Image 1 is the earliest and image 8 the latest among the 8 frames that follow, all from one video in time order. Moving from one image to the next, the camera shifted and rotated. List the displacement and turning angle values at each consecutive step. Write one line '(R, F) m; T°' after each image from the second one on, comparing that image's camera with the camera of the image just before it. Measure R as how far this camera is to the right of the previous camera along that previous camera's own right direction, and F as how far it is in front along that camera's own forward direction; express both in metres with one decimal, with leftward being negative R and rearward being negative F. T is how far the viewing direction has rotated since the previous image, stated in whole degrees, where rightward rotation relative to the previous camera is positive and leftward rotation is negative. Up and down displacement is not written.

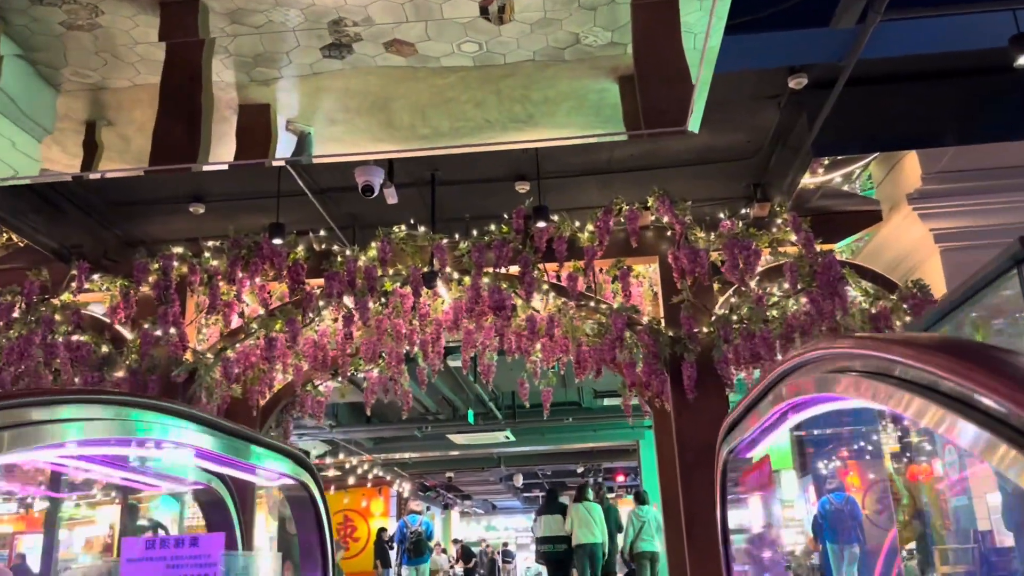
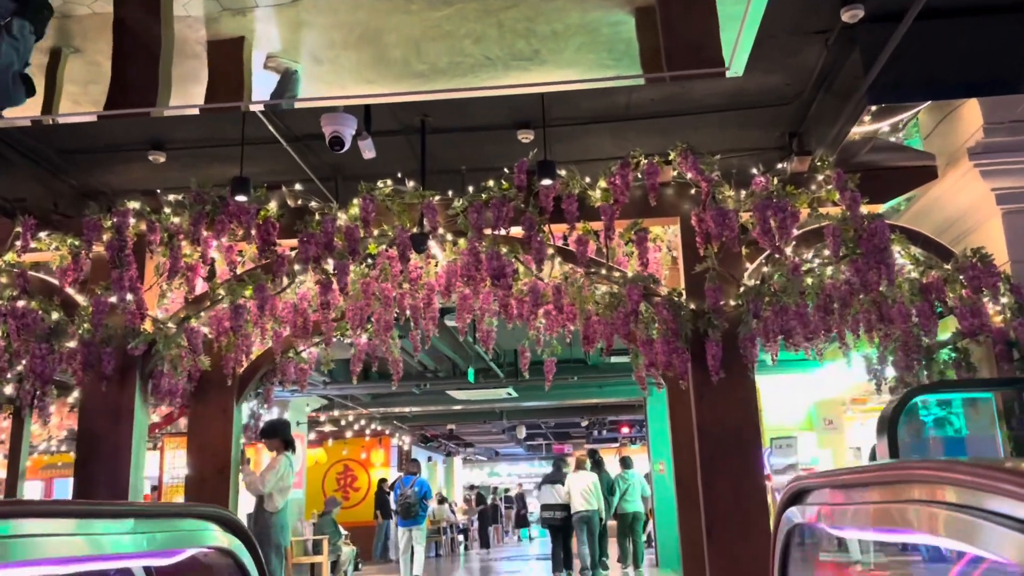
(0.0, +0.6) m; 0°
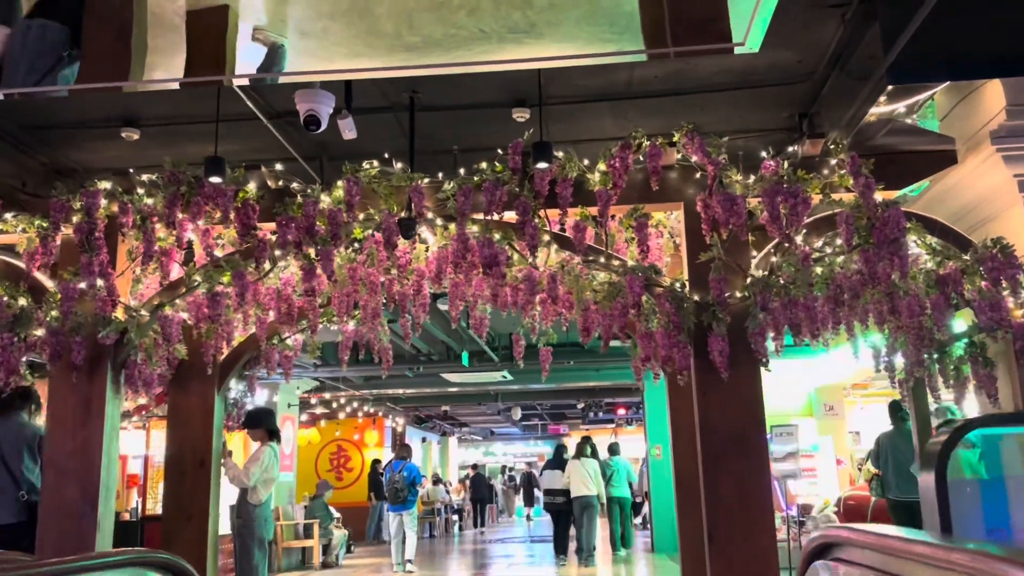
(0.0, +0.2) m; 0°
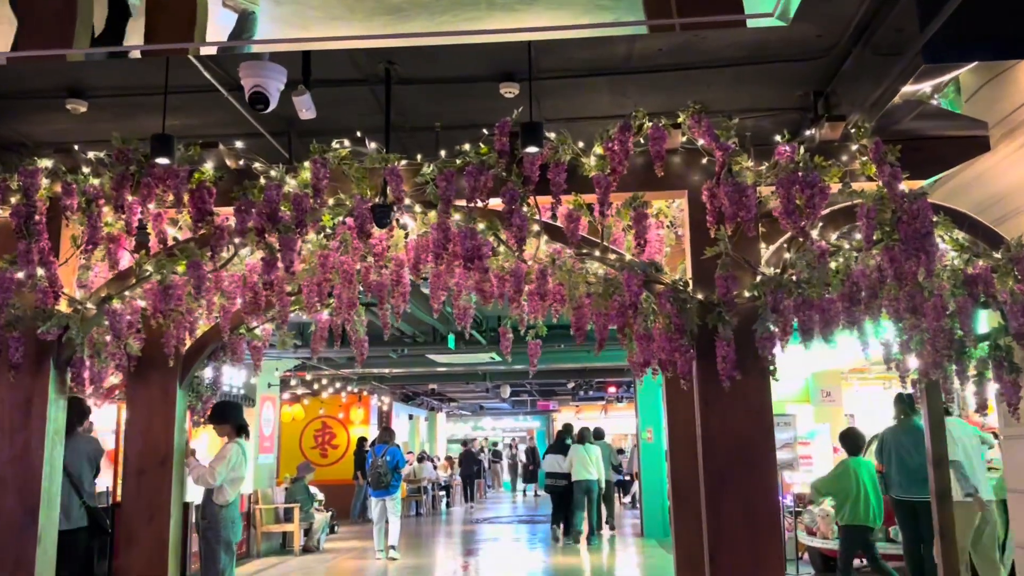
(0.0, +0.4) m; +1°
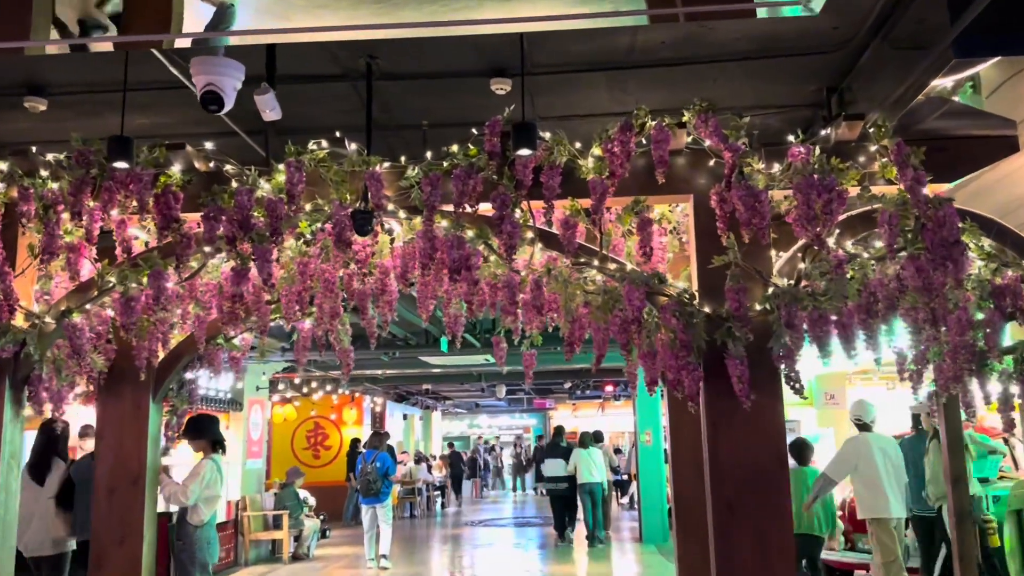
(0.0, +0.3) m; 0°
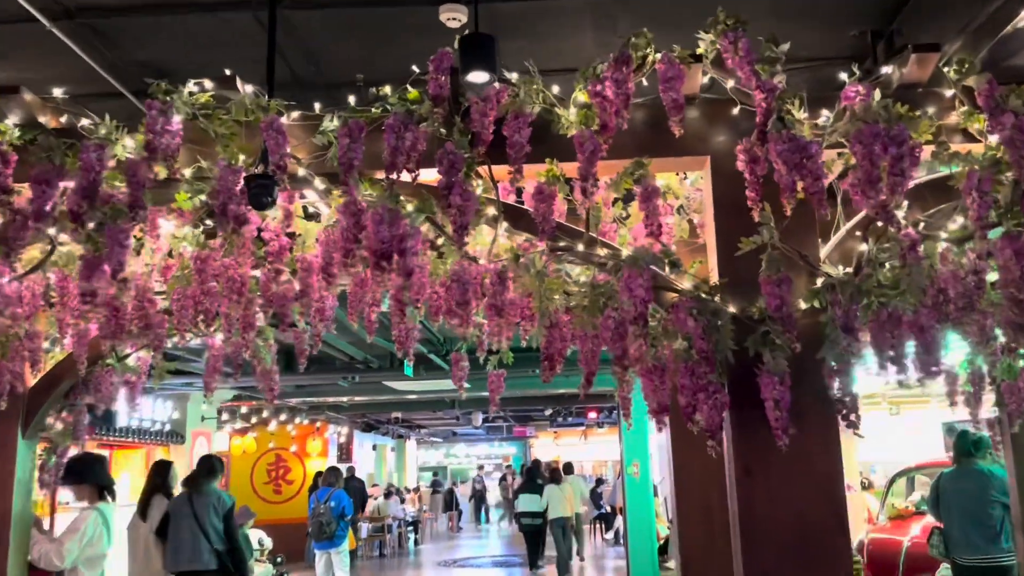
(+0.1, +0.9) m; +1°
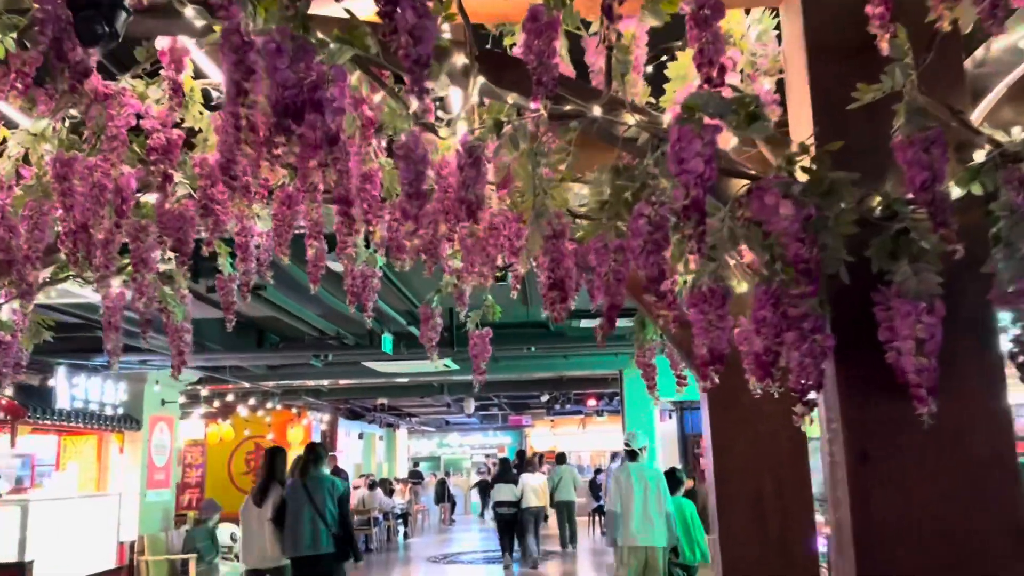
(0.0, +0.9) m; 0°
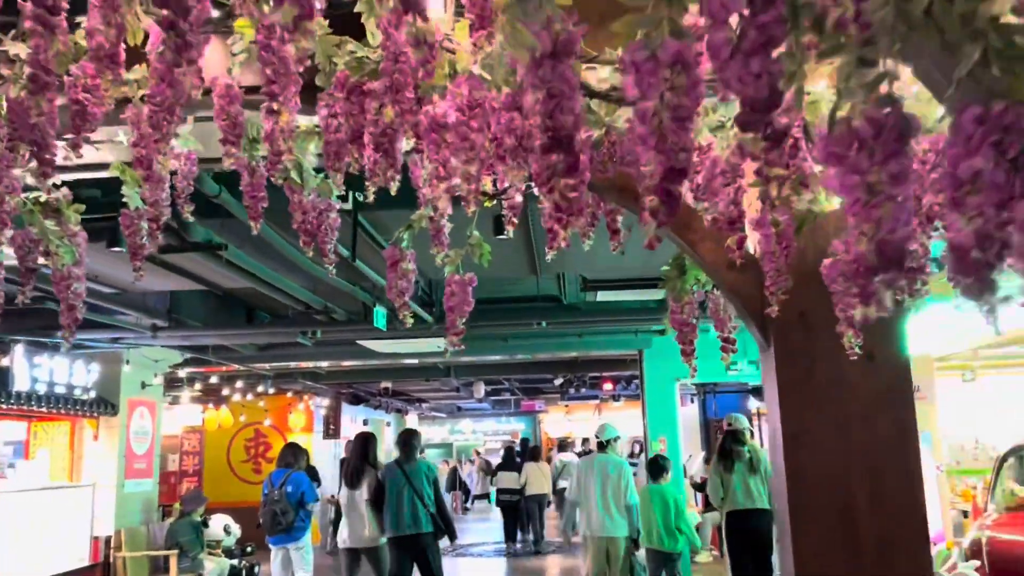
(+0.1, +0.8) m; -1°
